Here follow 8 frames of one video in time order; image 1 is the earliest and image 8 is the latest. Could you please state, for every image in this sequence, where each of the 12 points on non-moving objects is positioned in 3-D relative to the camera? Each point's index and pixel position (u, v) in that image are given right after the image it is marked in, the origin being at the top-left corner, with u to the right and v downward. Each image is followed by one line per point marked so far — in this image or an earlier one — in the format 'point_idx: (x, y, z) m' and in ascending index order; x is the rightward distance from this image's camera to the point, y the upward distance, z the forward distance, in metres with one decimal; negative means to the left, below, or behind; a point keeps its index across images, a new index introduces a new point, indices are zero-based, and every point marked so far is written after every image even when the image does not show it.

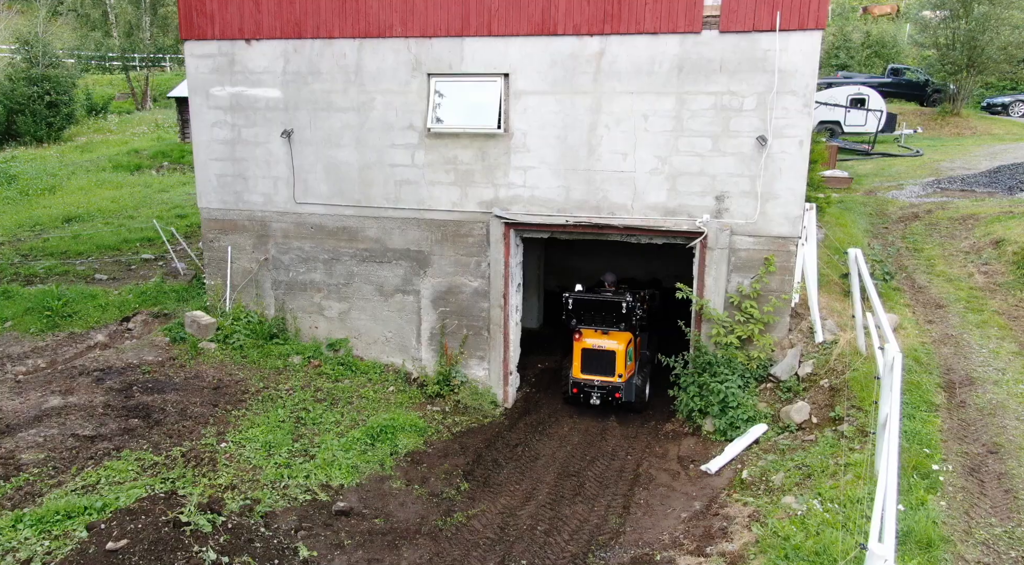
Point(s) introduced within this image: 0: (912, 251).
0: (+6.2, +0.6, +11.7) m
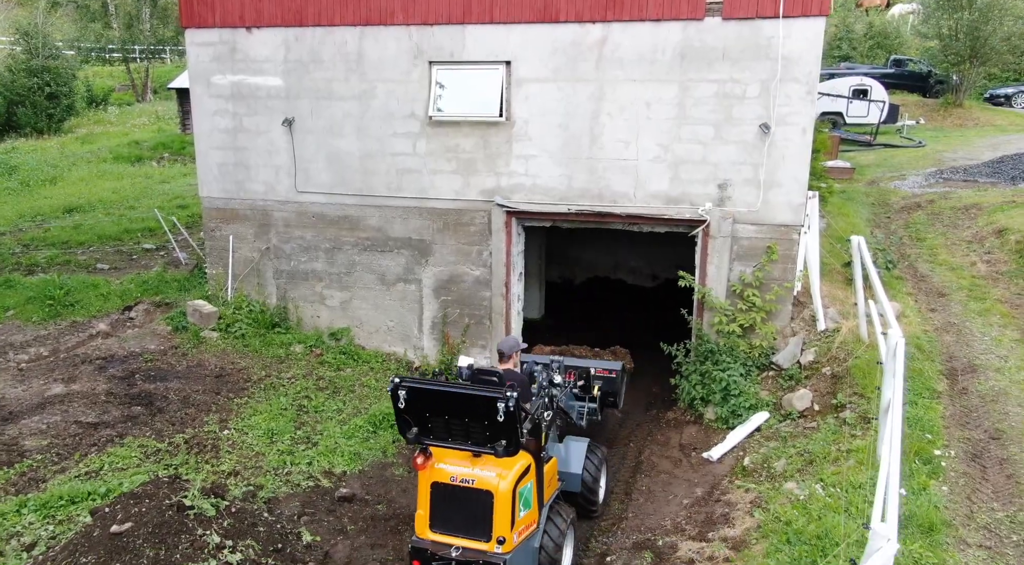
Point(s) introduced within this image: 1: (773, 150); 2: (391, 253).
0: (+6.3, +0.7, +11.6) m
1: (+3.1, +1.6, +8.9) m
2: (-1.7, +0.4, +10.7) m
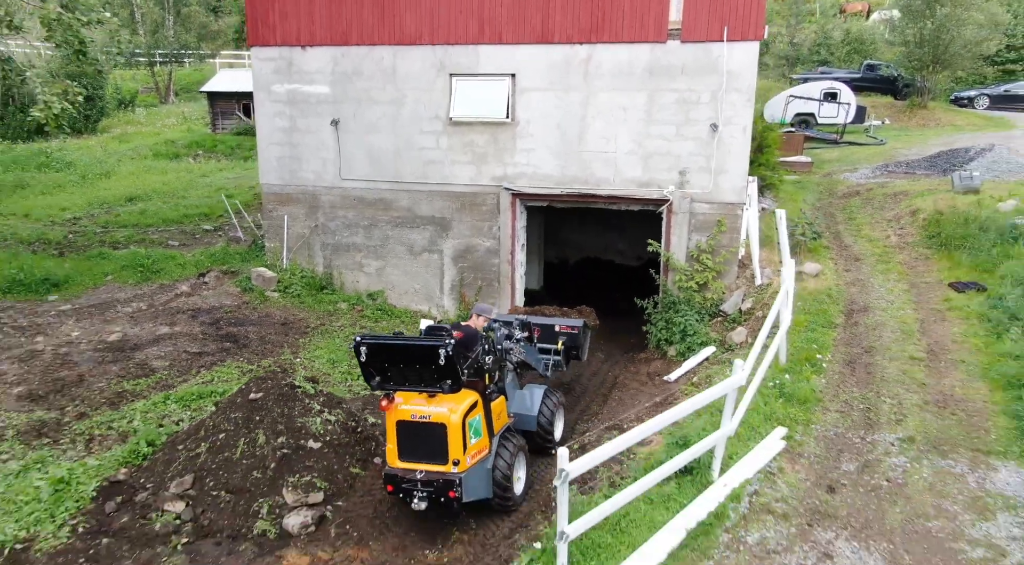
0: (+6.3, +1.2, +14.1) m
1: (+3.2, +2.1, +11.4) m
2: (-1.6, +0.9, +13.2) m
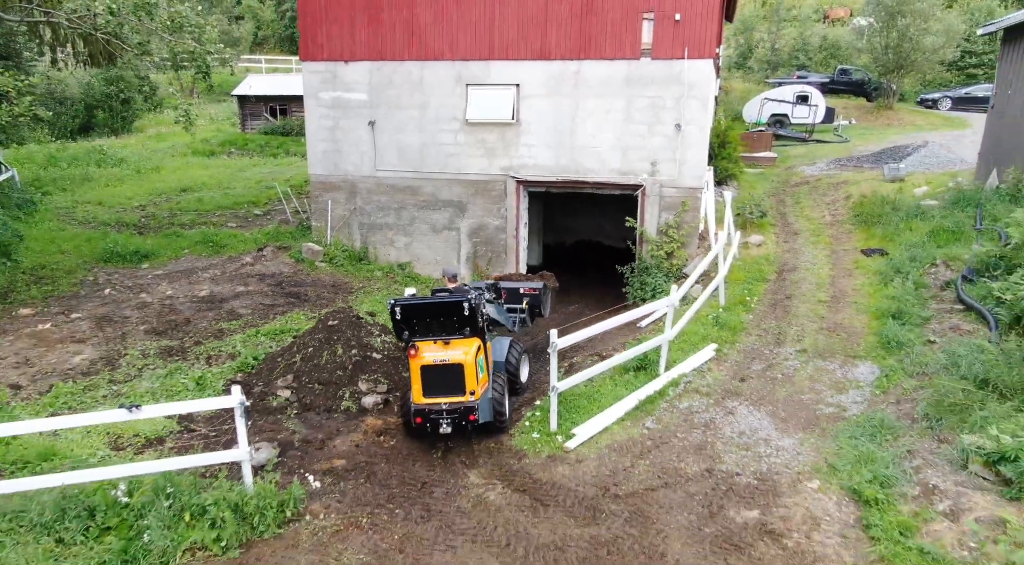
0: (+6.4, +1.9, +17.0) m
1: (+3.3, +2.7, +14.3) m
2: (-1.6, +1.5, +16.1) m
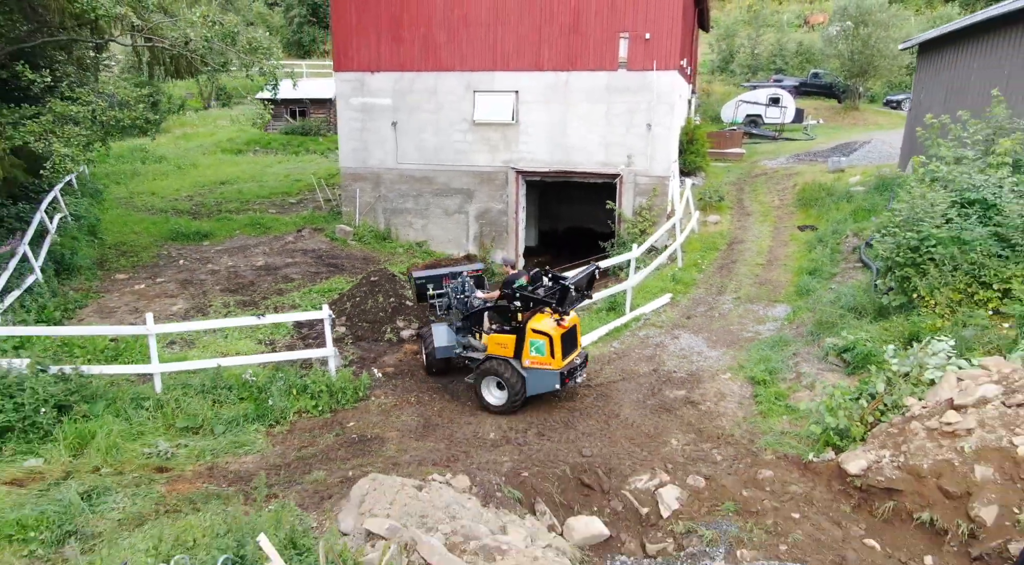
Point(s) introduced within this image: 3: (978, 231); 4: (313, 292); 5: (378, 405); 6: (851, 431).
0: (+6.5, +2.5, +20.1) m
1: (+3.3, +3.4, +17.3) m
2: (-1.5, +2.2, +19.1) m
3: (+5.7, +0.6, +9.2) m
4: (-3.9, -0.2, +14.7) m
5: (-1.7, -1.6, +9.7) m
6: (+3.5, -1.5, +7.7) m
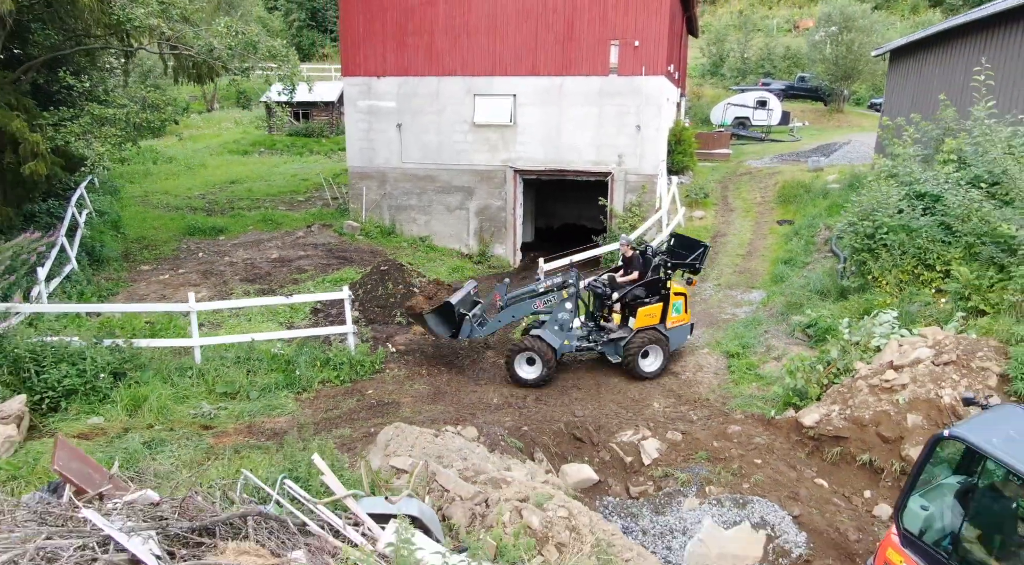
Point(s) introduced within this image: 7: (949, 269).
0: (+6.4, +2.7, +21.3) m
1: (+3.2, +3.6, +18.5) m
2: (-1.6, +2.4, +20.3) m
3: (+5.7, +0.9, +10.4) m
4: (-3.9, 0.0, +15.8) m
5: (-1.7, -1.3, +10.8) m
6: (+3.5, -1.3, +8.9) m
7: (+5.7, +0.2, +9.8) m
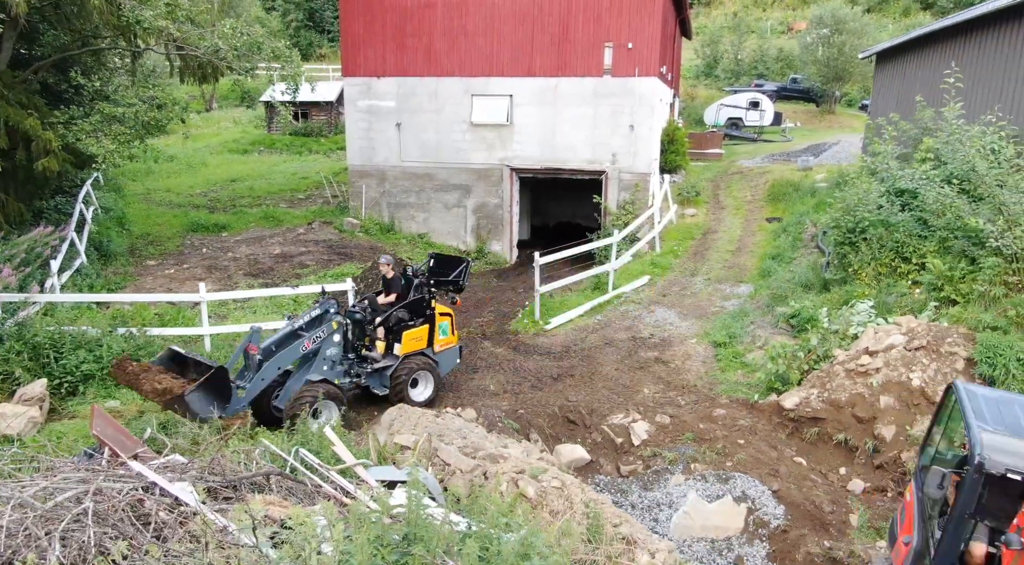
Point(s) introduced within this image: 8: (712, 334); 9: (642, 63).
0: (+6.3, +2.8, +21.8) m
1: (+3.2, +3.7, +19.0) m
2: (-1.7, +2.5, +20.7) m
3: (+5.7, +1.0, +10.9) m
4: (-4.0, +0.1, +16.3) m
5: (-1.8, -1.2, +11.3) m
6: (+3.5, -1.2, +9.4) m
7: (+5.7, +0.3, +10.3) m
8: (+3.1, -0.8, +11.8) m
9: (+3.2, +5.4, +18.6) m
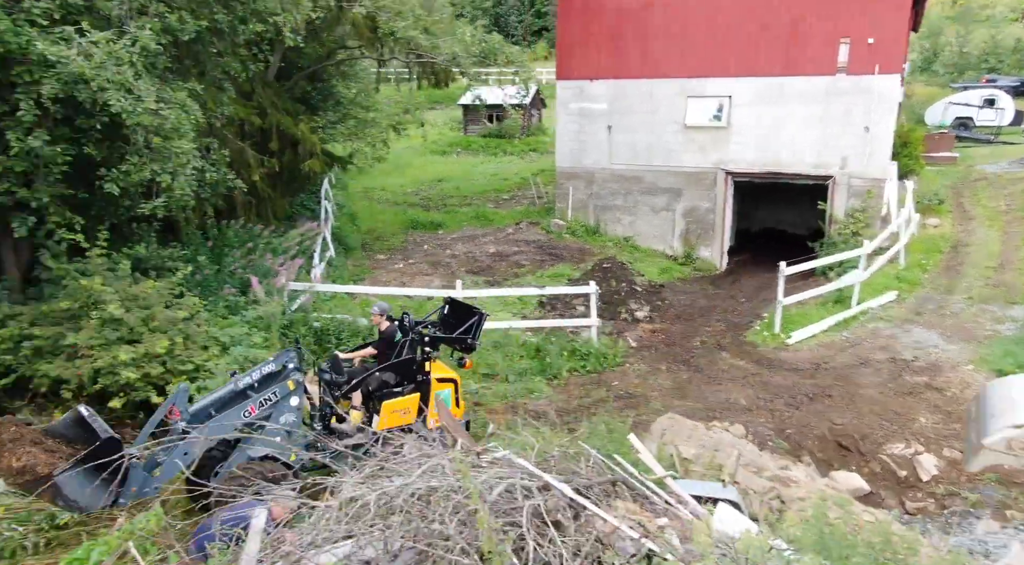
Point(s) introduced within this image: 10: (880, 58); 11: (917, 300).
0: (+12.1, +2.3, +19.7) m
1: (+8.5, +3.3, +17.6) m
2: (+4.0, +2.3, +20.3) m
3: (+9.1, +0.6, +9.2) m
4: (+0.8, +0.1, +16.5) m
5: (+1.8, -1.3, +11.1) m
6: (+6.6, -1.5, +8.2) m
7: (+9.0, -0.1, +8.6) m
8: (+6.7, -1.1, +10.6) m
9: (+8.5, +5.1, +17.2) m
10: (+8.4, +5.1, +17.2) m
11: (+7.3, -0.3, +13.4) m
